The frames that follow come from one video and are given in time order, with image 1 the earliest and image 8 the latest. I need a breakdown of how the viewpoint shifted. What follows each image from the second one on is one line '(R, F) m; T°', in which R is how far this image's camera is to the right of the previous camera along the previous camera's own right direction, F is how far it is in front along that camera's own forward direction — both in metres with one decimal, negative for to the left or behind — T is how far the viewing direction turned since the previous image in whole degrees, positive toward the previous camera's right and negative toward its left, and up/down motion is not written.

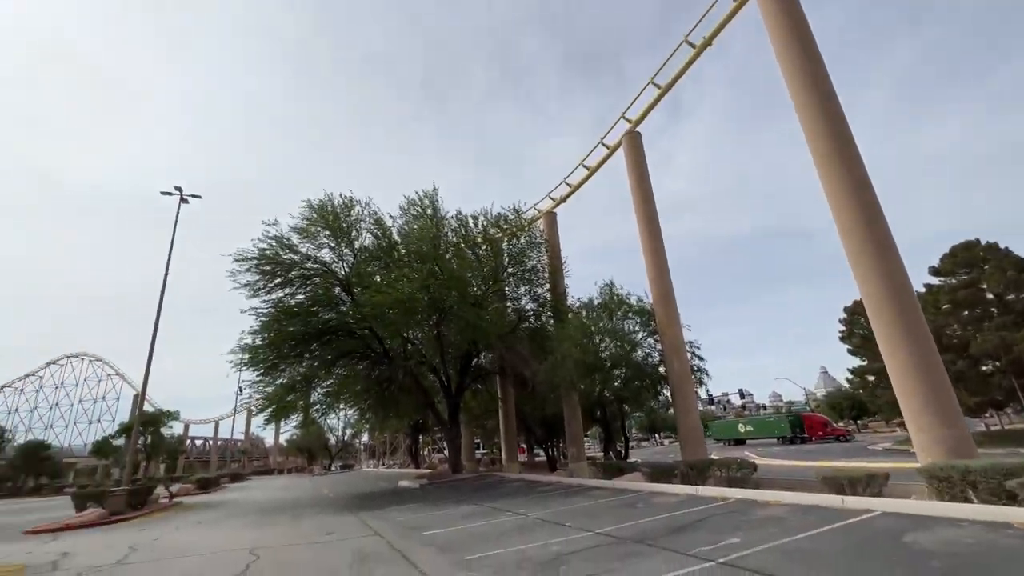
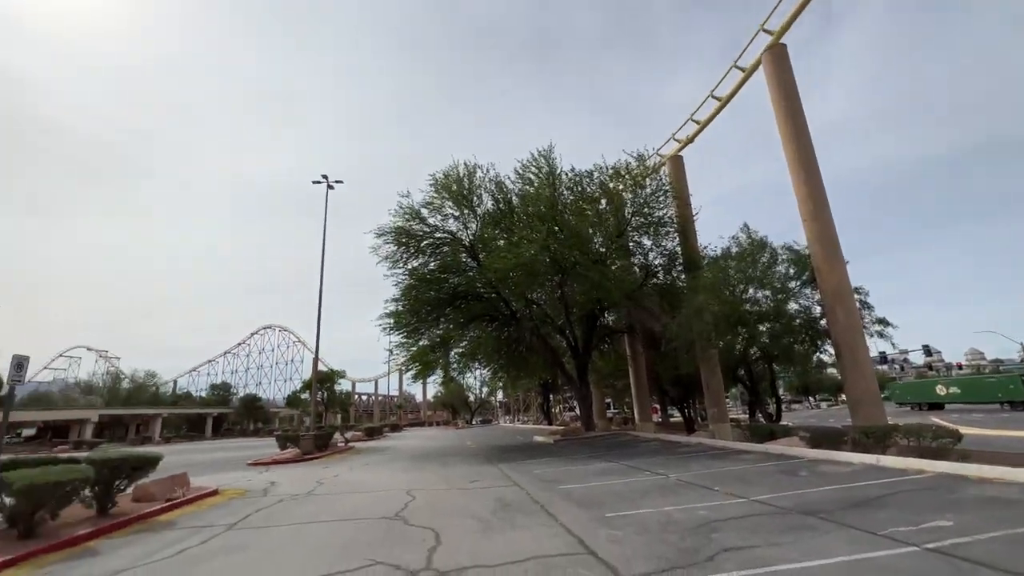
(-0.1, +0.2) m; -13°
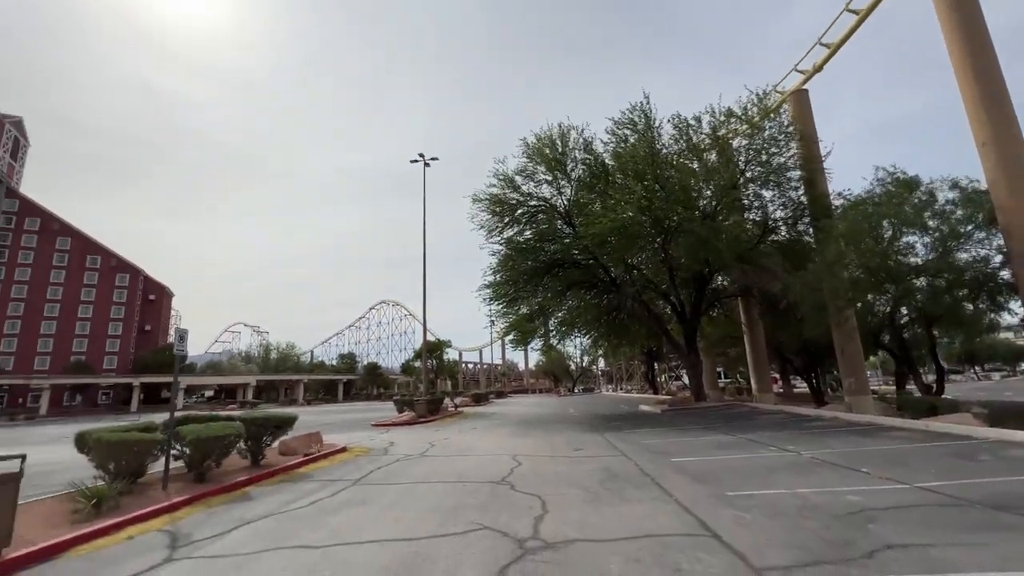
(-0.1, +0.4) m; -11°
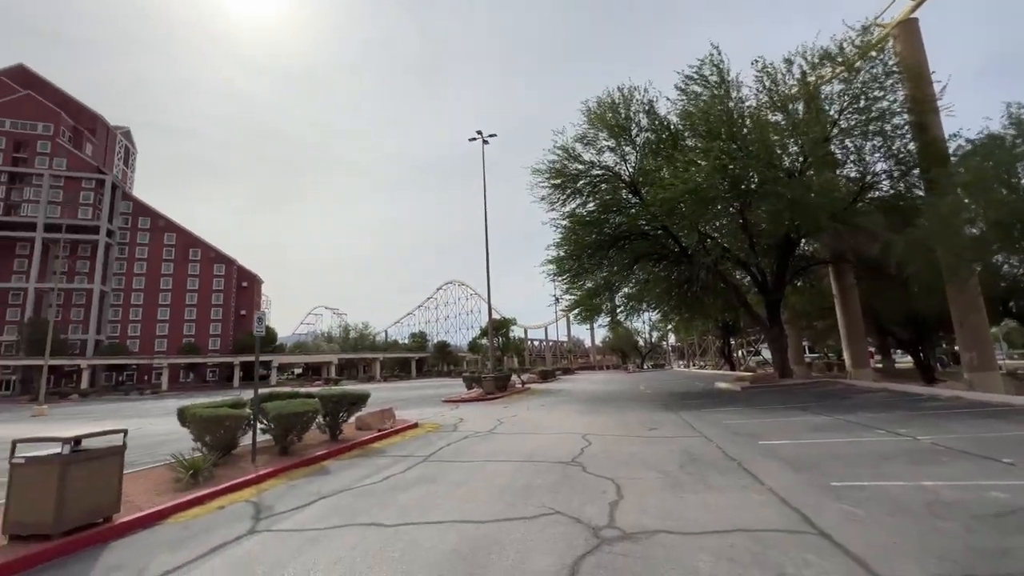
(0.0, +0.4) m; -7°
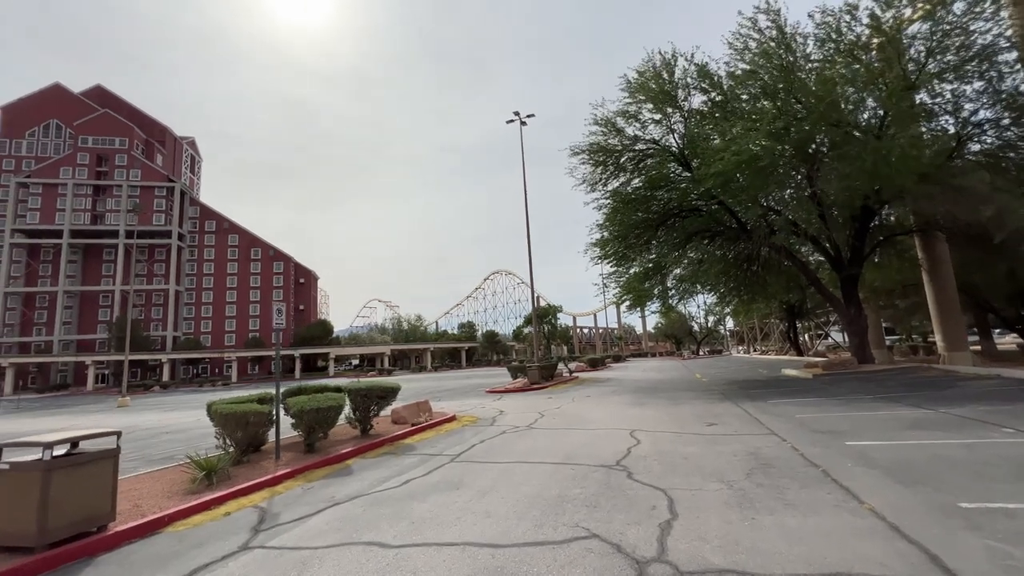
(+0.2, +0.9) m; -5°
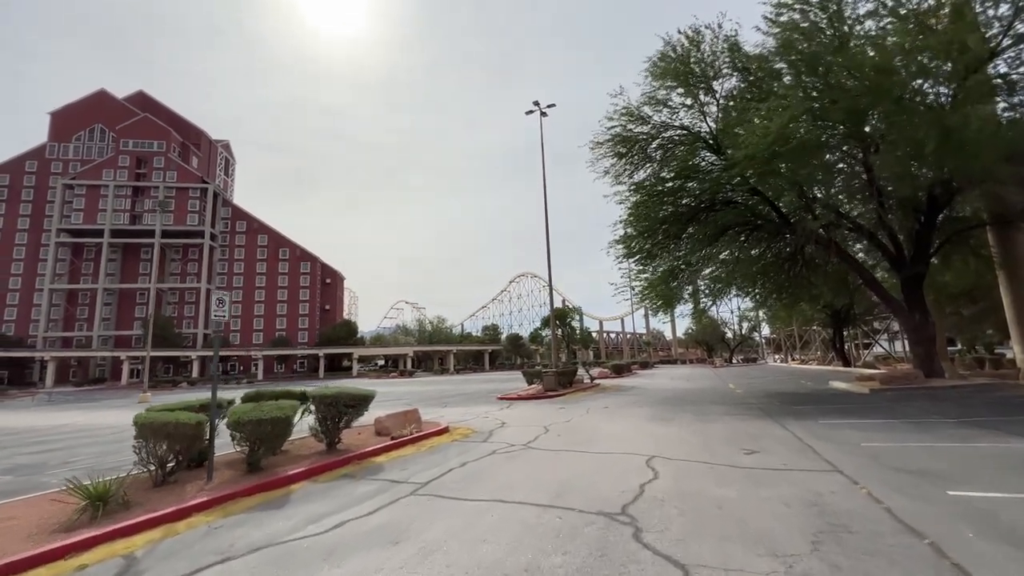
(+0.5, +1.6) m; -3°
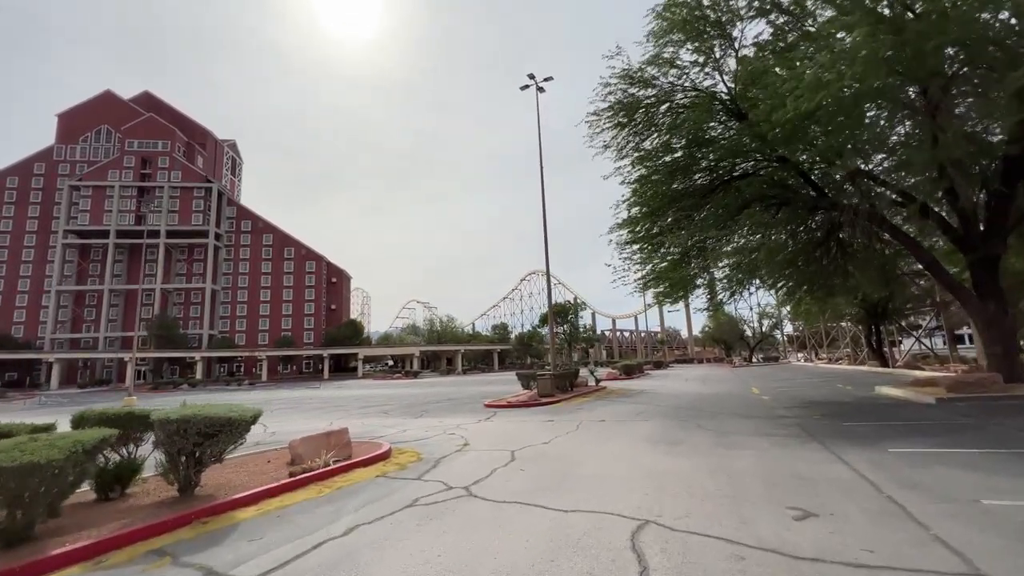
(+0.9, +2.5) m; -2°
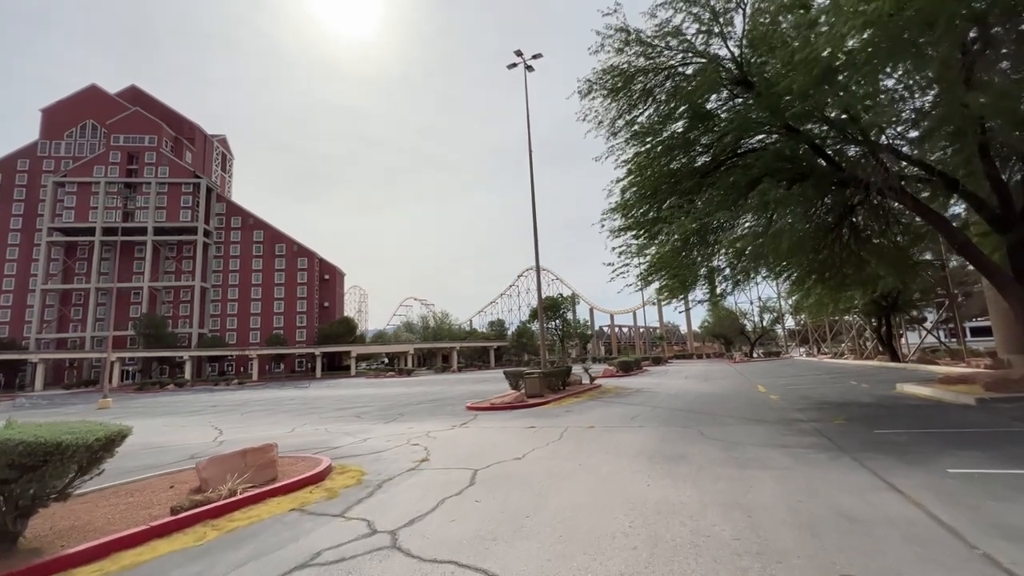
(+0.5, +1.5) m; 0°
